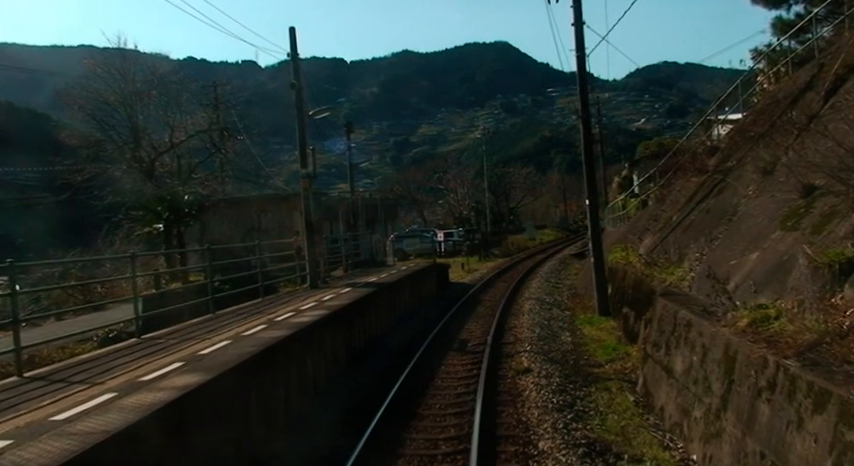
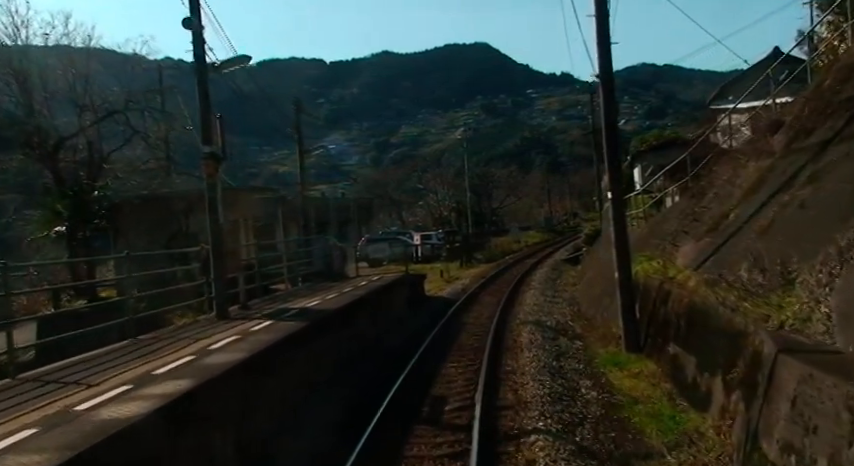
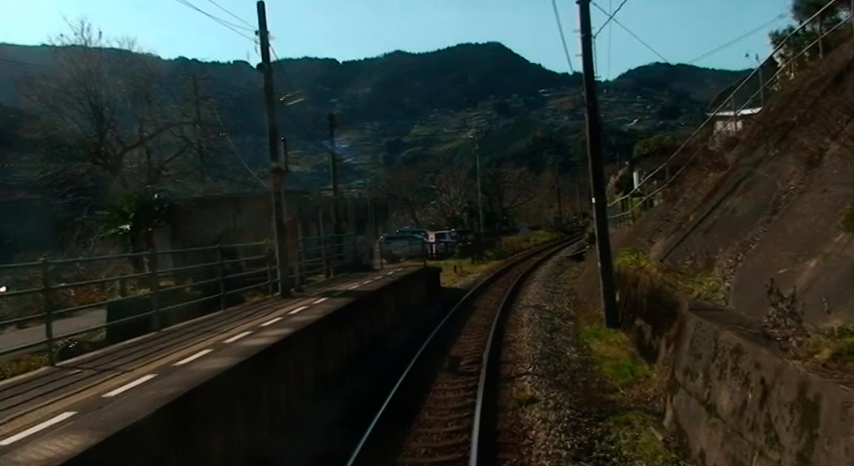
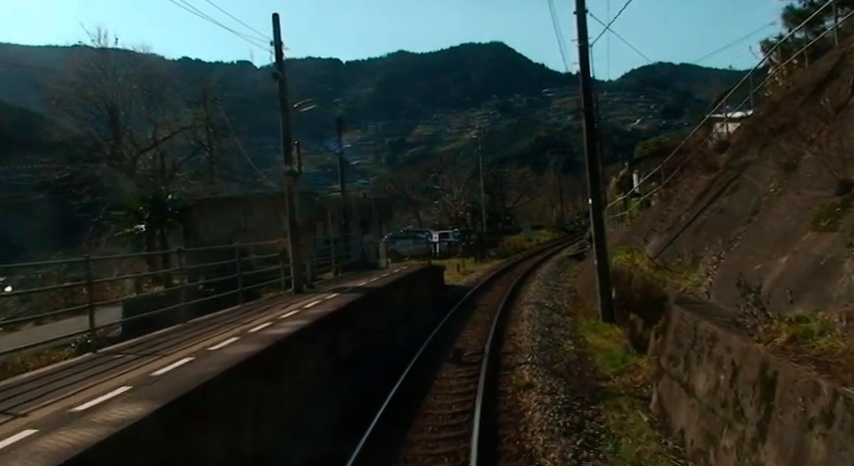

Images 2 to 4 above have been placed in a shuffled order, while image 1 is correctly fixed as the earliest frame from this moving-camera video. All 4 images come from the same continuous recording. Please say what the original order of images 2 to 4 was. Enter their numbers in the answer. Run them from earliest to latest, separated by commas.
4, 3, 2
